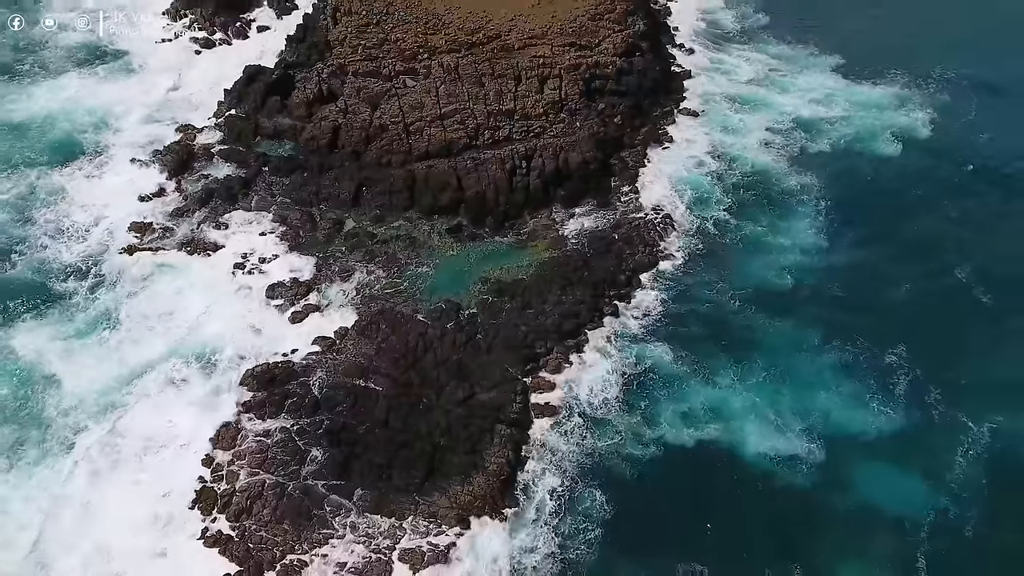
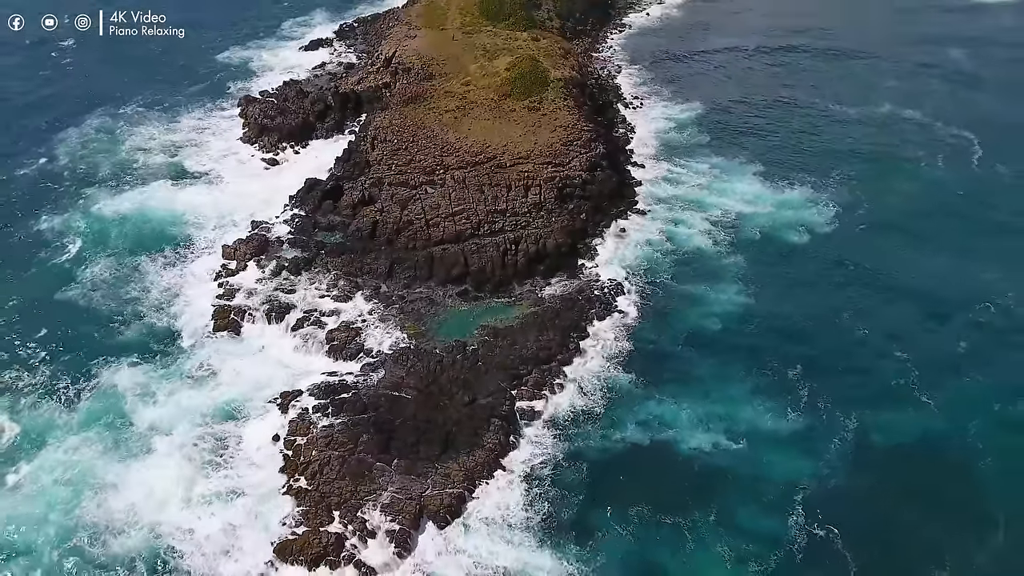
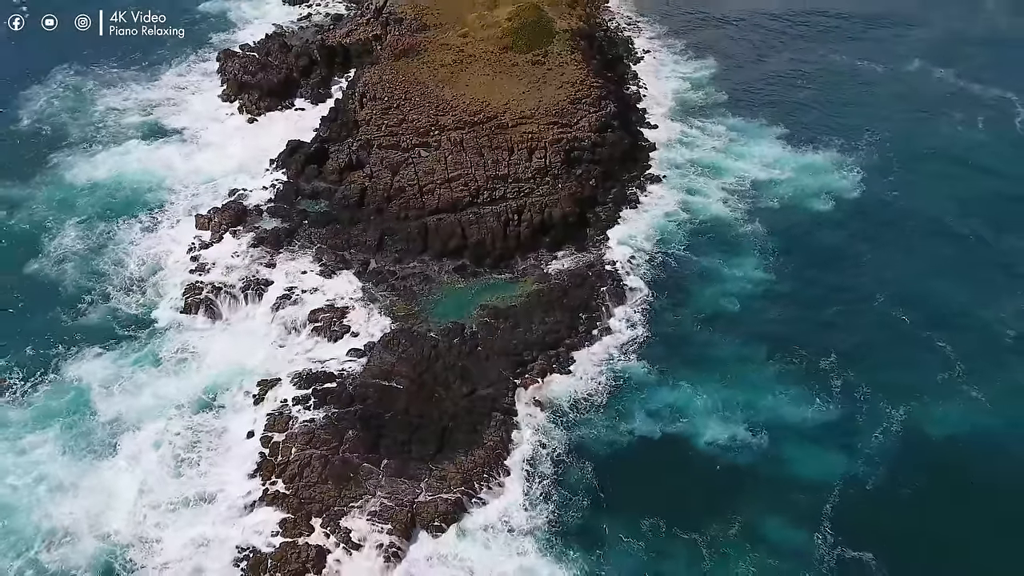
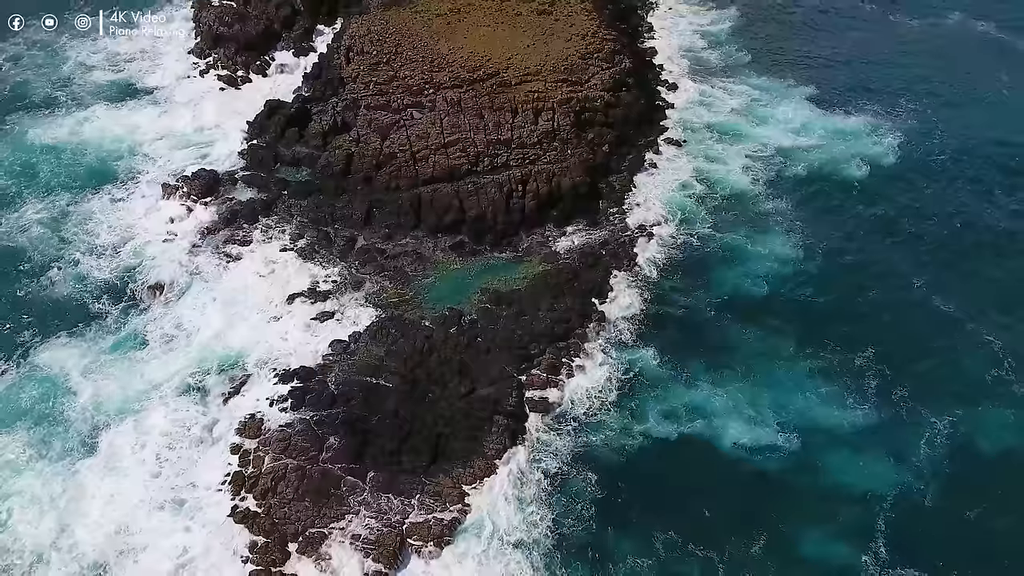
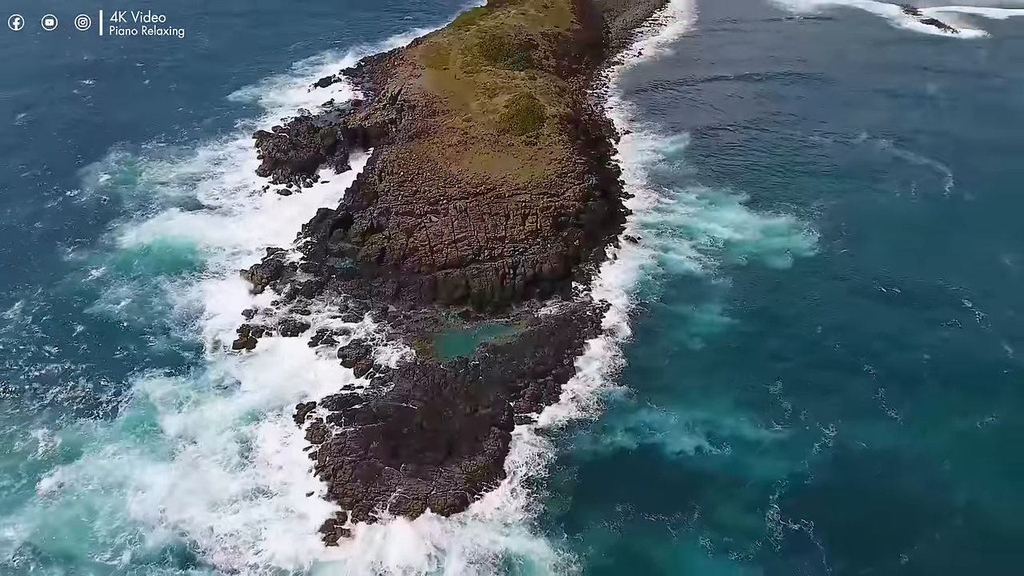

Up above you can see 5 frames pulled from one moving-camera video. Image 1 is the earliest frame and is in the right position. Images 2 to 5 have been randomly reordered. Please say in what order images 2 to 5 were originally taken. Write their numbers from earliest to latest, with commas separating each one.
4, 3, 2, 5
